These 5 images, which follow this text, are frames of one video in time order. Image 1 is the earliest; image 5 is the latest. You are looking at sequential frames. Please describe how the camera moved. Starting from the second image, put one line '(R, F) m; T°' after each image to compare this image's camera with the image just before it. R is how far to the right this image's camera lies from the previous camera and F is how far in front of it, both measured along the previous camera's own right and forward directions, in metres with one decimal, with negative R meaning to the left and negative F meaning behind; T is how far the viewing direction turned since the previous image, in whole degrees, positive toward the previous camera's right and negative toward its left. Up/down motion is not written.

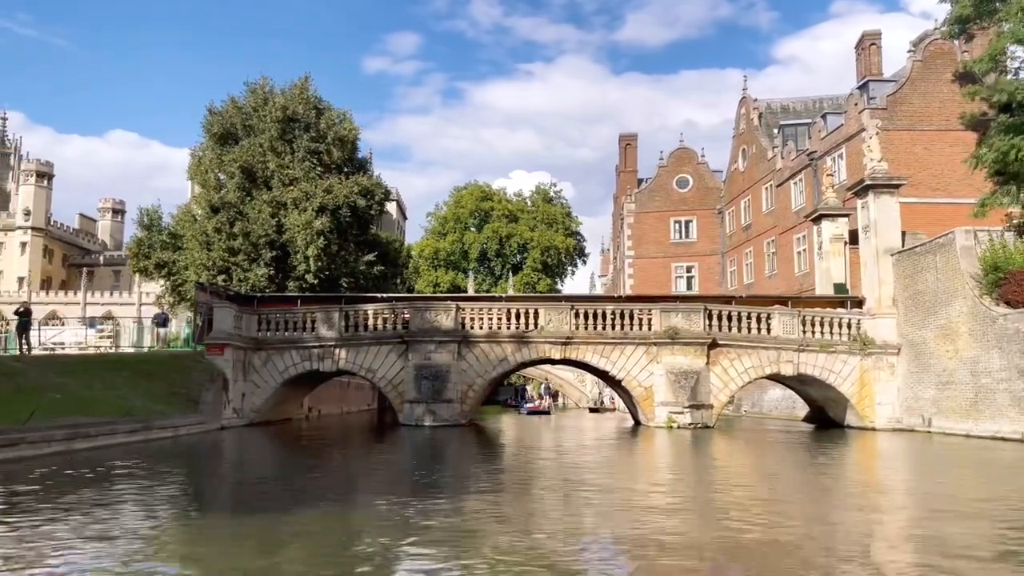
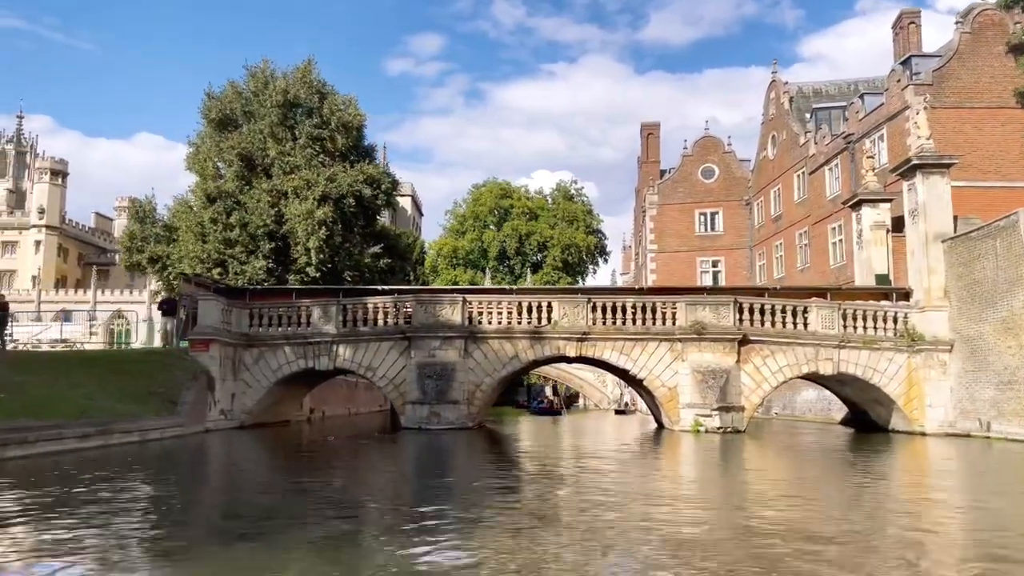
(+0.3, +2.1) m; -2°
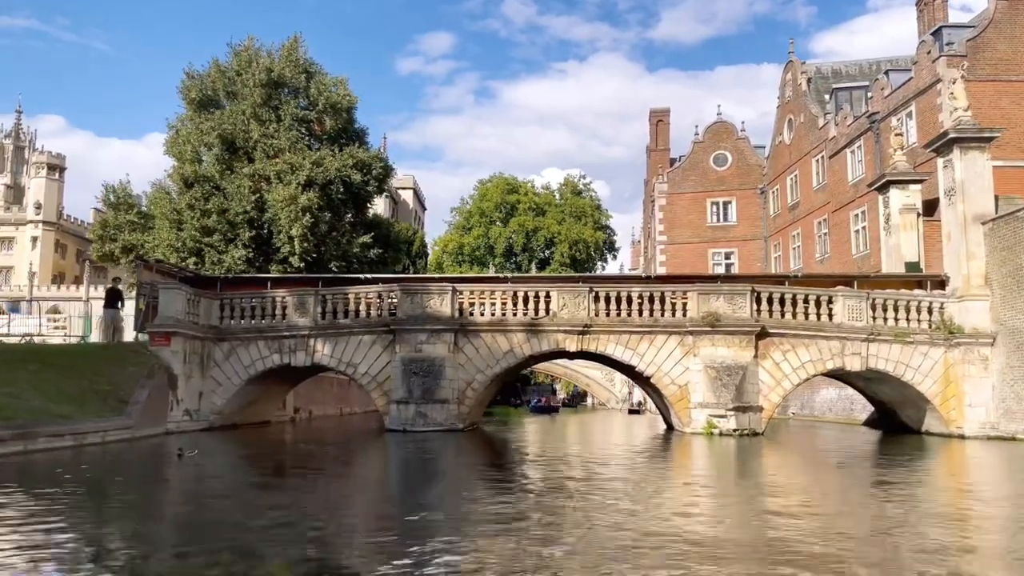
(+0.4, +2.1) m; -1°
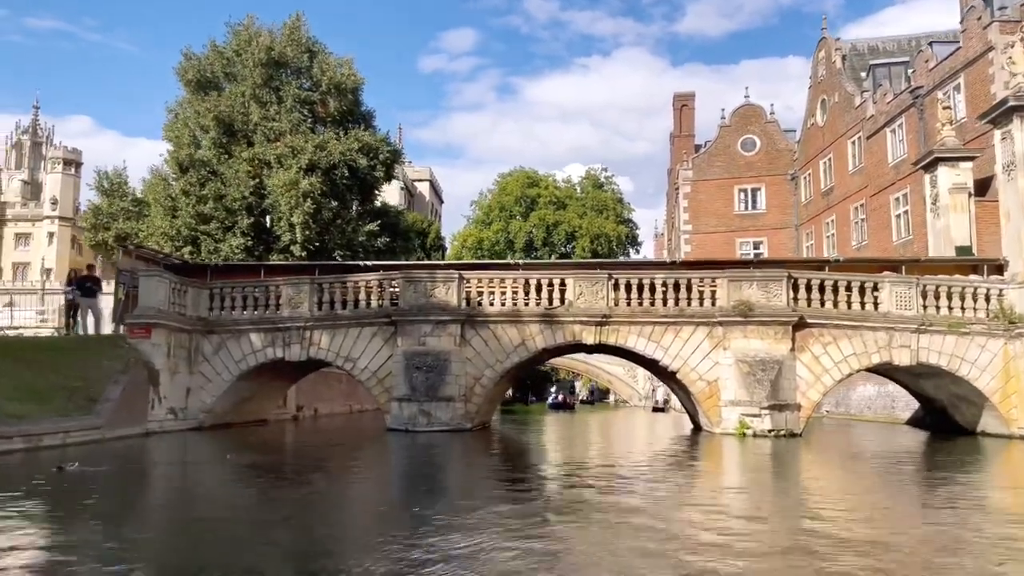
(+0.3, +1.8) m; -2°
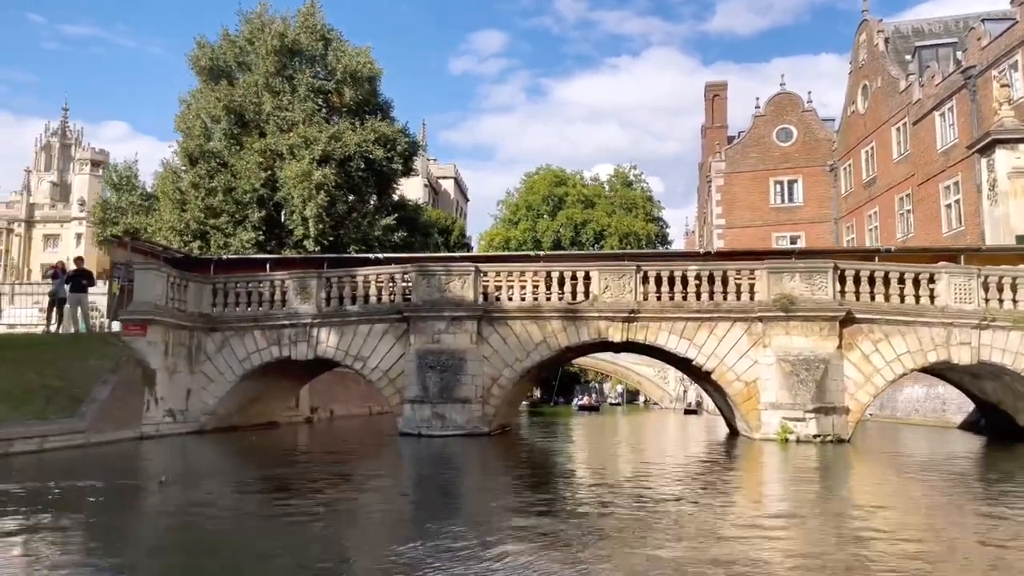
(+0.2, +1.4) m; -2°
